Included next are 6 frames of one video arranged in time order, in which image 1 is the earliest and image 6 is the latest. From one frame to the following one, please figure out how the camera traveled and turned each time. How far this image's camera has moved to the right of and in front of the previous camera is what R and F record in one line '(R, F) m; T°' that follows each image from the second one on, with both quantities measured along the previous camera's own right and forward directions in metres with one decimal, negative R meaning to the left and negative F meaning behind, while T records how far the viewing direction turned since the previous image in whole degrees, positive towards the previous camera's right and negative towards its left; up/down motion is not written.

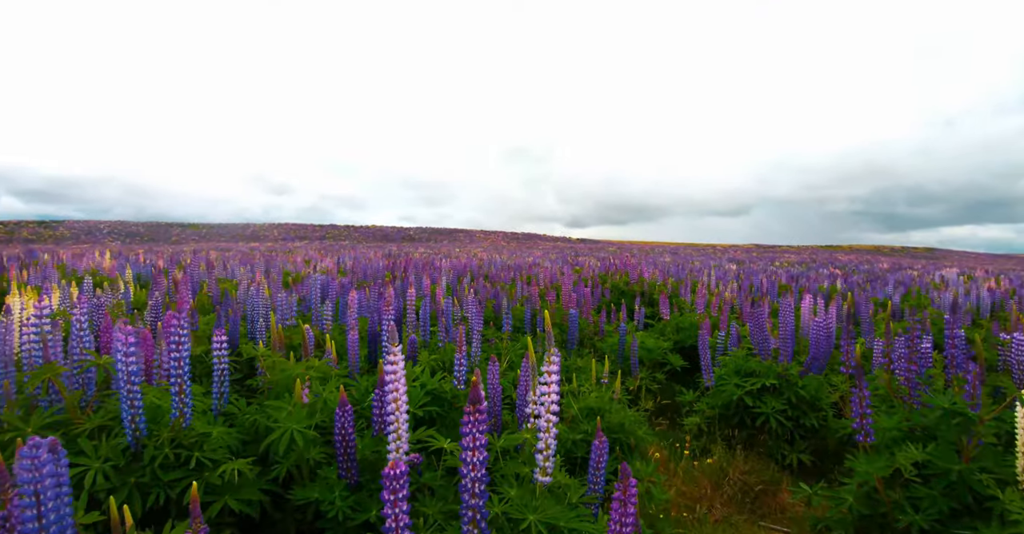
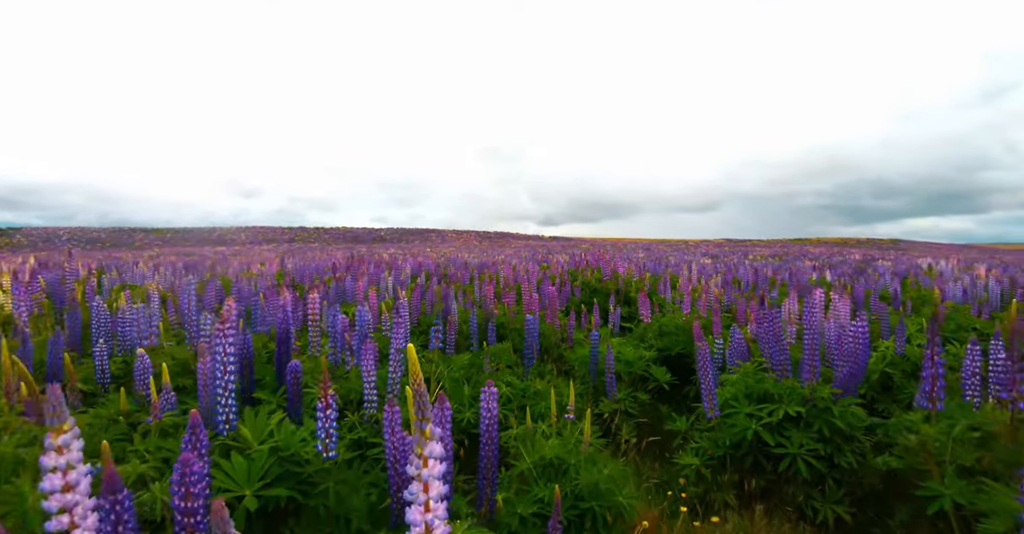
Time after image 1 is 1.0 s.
(+0.4, +1.4) m; +3°
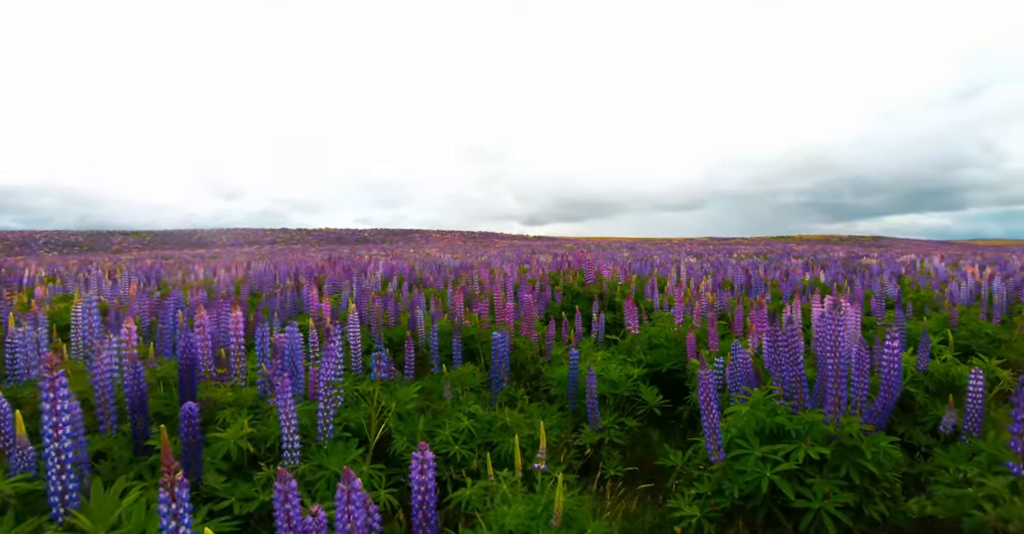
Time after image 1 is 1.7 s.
(+0.2, +0.7) m; +2°
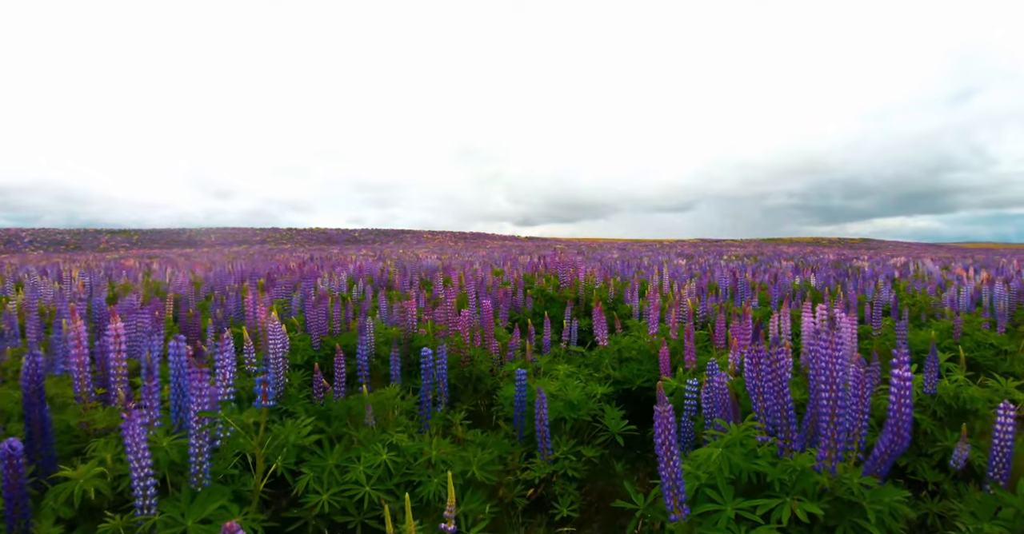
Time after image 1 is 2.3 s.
(+0.4, +0.6) m; +1°
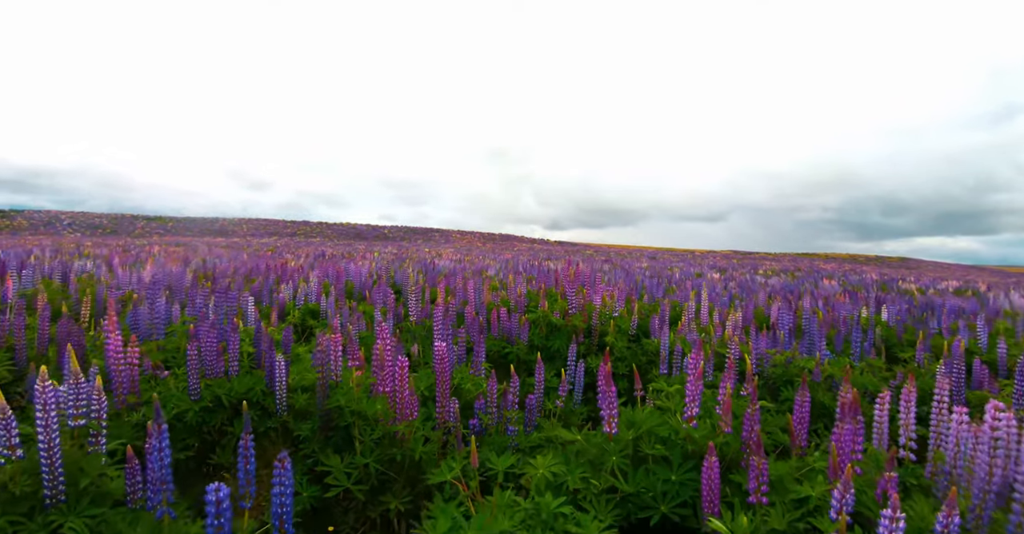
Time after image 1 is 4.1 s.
(+0.4, +1.8) m; -3°
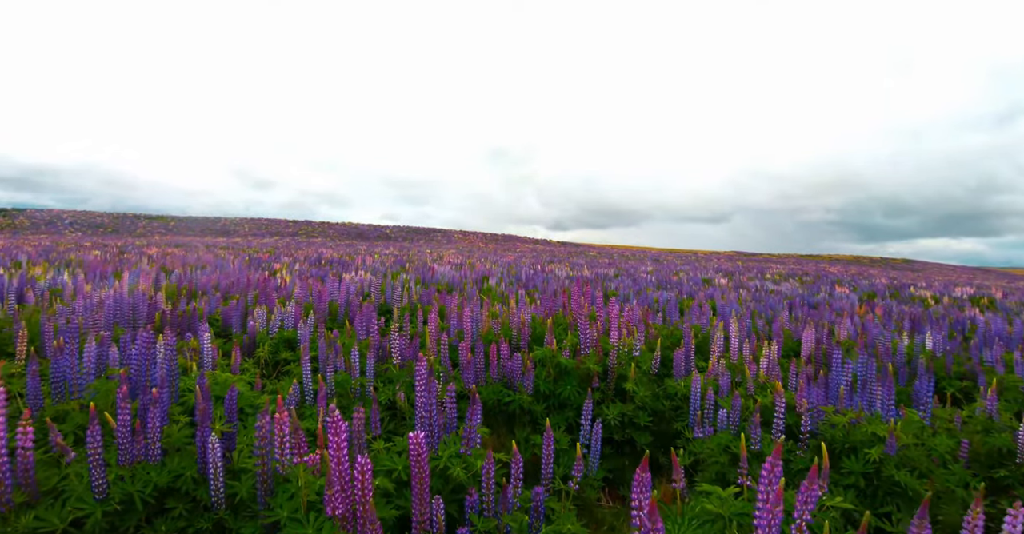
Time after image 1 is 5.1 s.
(0.0, +0.9) m; 0°
